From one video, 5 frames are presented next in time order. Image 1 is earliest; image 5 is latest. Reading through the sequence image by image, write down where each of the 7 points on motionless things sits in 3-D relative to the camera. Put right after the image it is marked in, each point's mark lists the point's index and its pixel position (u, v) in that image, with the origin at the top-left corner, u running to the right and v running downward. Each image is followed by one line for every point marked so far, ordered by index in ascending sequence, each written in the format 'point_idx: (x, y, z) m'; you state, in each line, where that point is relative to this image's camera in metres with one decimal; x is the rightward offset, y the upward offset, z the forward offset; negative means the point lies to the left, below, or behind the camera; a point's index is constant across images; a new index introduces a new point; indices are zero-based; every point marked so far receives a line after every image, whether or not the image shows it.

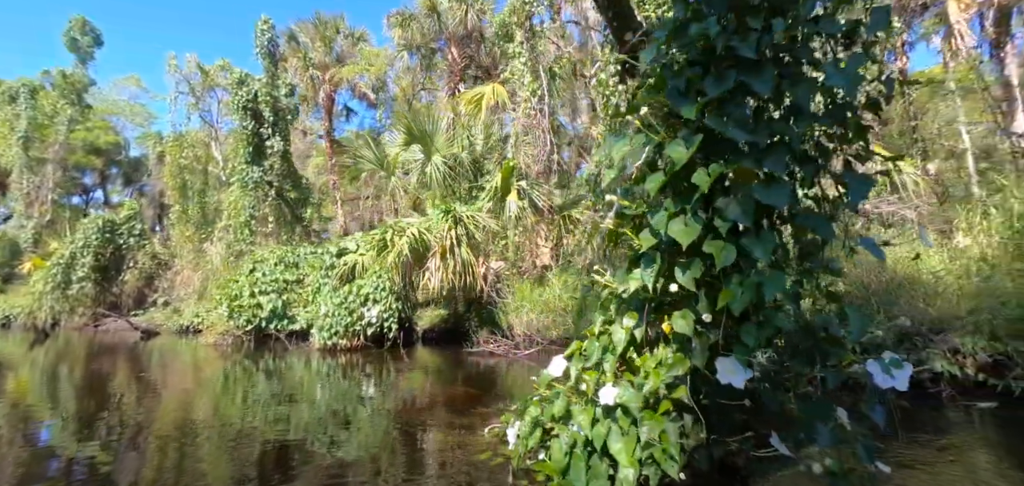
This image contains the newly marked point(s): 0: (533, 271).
0: (+0.4, -0.5, +9.5) m
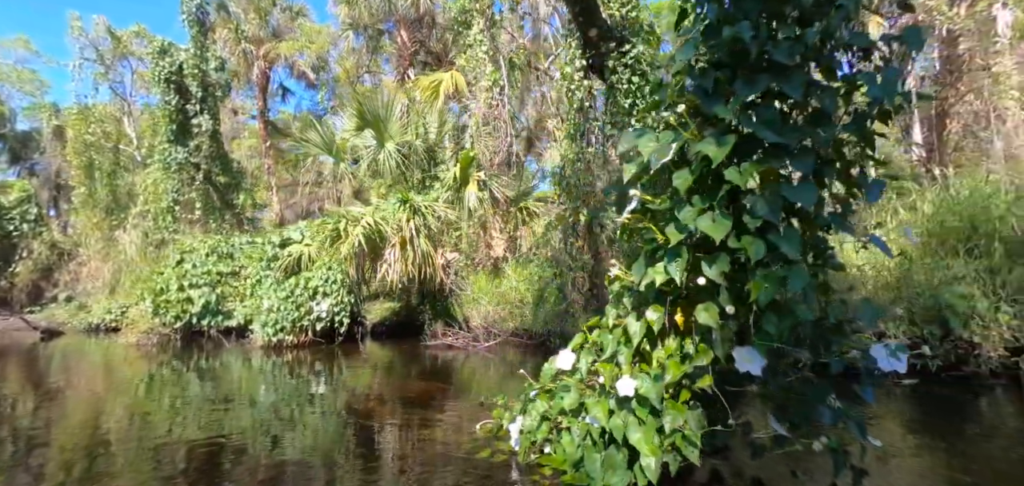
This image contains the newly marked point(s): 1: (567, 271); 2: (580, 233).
0: (-0.6, -0.3, +9.4) m
1: (+0.6, -0.3, +6.0) m
2: (+0.7, +0.1, +5.9) m
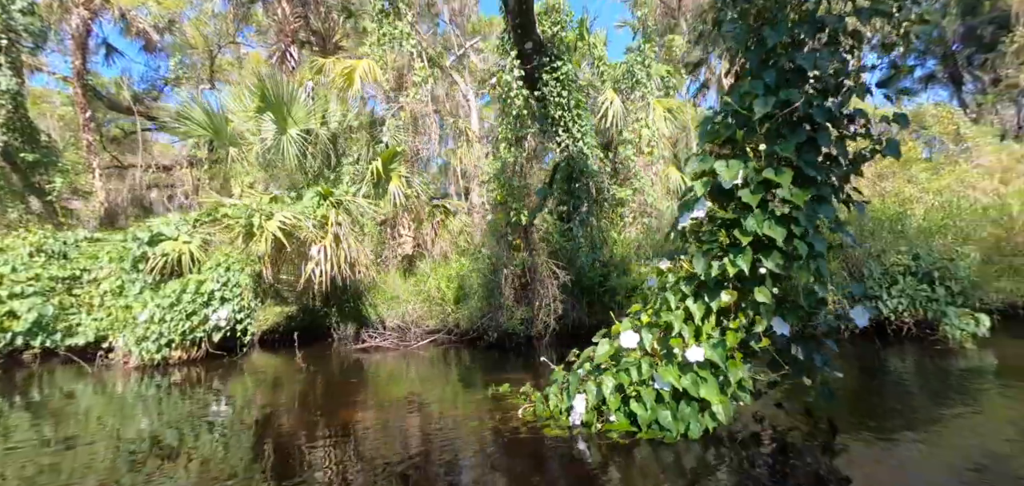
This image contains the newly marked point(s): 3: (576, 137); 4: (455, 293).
0: (-2.6, -0.3, +8.9) m
1: (-0.1, -0.3, +6.2) m
2: (+0.1, +0.1, +6.2) m
3: (+0.7, +1.1, +6.1) m
4: (-0.7, -0.6, +6.7) m
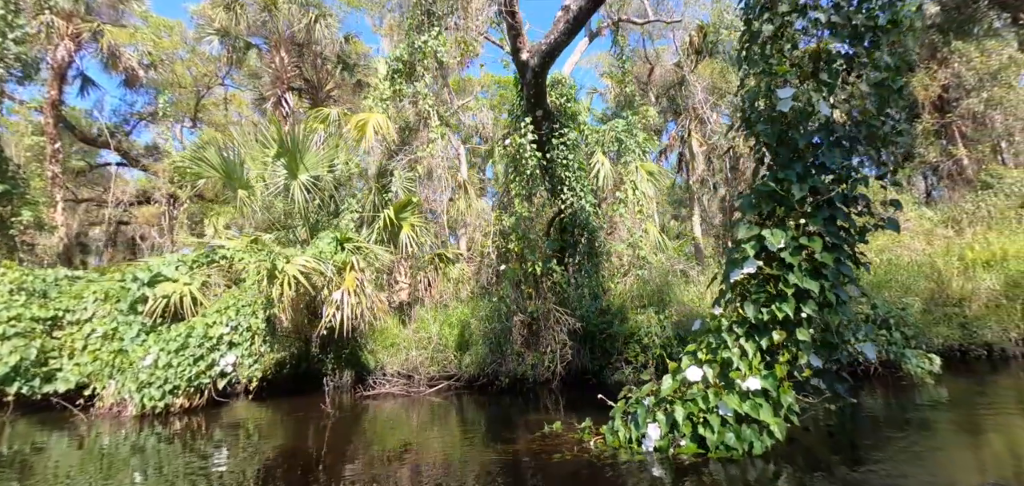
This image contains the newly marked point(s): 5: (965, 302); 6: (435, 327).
0: (-2.9, -1.0, +8.7) m
1: (0.0, -0.8, +6.4) m
2: (+0.2, -0.4, +6.5) m
3: (+0.8, +0.6, +6.5) m
4: (-0.7, -1.1, +6.8) m
5: (+5.8, -0.8, +7.3) m
6: (-0.9, -1.0, +6.9) m
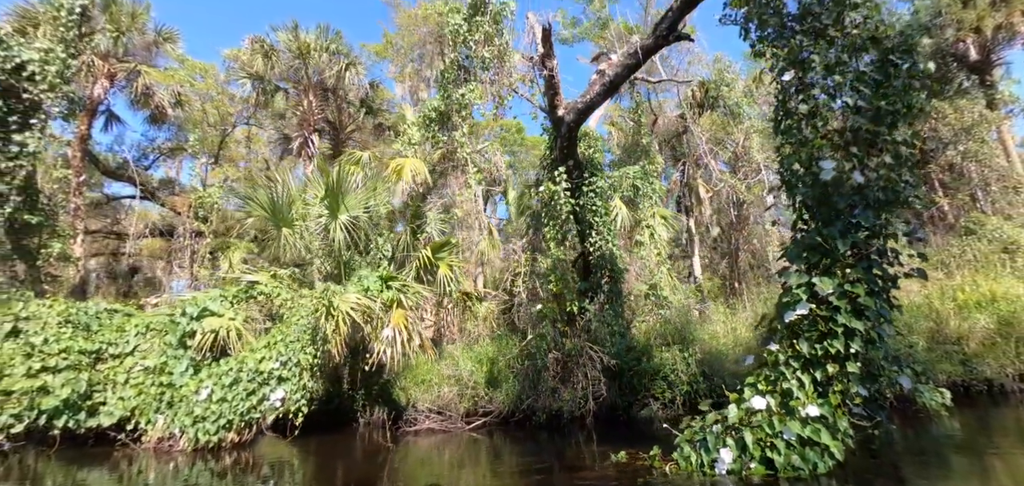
0: (-2.6, -1.6, +8.7) m
1: (+0.4, -1.2, +6.6) m
2: (+0.6, -0.8, +6.7) m
3: (+1.2, +0.1, +6.8) m
4: (-0.3, -1.6, +6.9) m
5: (+6.1, -1.3, +7.8) m
6: (-0.6, -1.5, +7.0) m
